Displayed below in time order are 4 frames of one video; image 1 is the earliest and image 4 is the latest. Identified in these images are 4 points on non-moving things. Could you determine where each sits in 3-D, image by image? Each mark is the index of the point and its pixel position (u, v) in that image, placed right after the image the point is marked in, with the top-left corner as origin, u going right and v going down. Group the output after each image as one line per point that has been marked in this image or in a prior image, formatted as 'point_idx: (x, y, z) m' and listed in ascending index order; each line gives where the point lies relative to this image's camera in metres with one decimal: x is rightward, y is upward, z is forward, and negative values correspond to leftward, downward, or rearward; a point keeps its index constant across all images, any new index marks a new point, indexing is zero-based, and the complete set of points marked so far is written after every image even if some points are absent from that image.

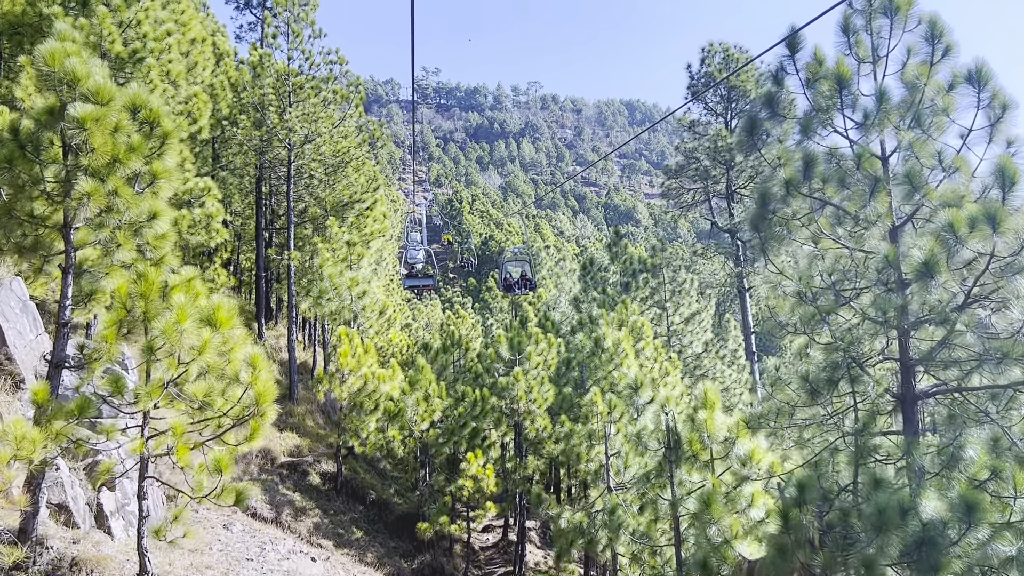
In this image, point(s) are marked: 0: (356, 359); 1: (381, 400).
0: (-2.0, -0.9, +10.5) m
1: (-1.7, -1.5, +10.7) m
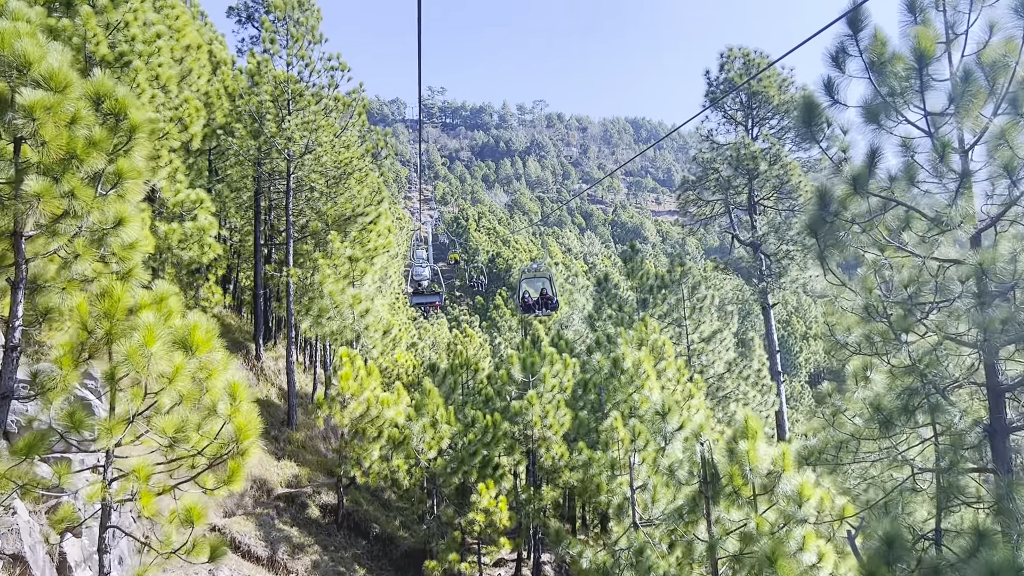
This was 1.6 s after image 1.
0: (-1.8, -1.1, +9.7) m
1: (-1.6, -1.7, +9.9) m
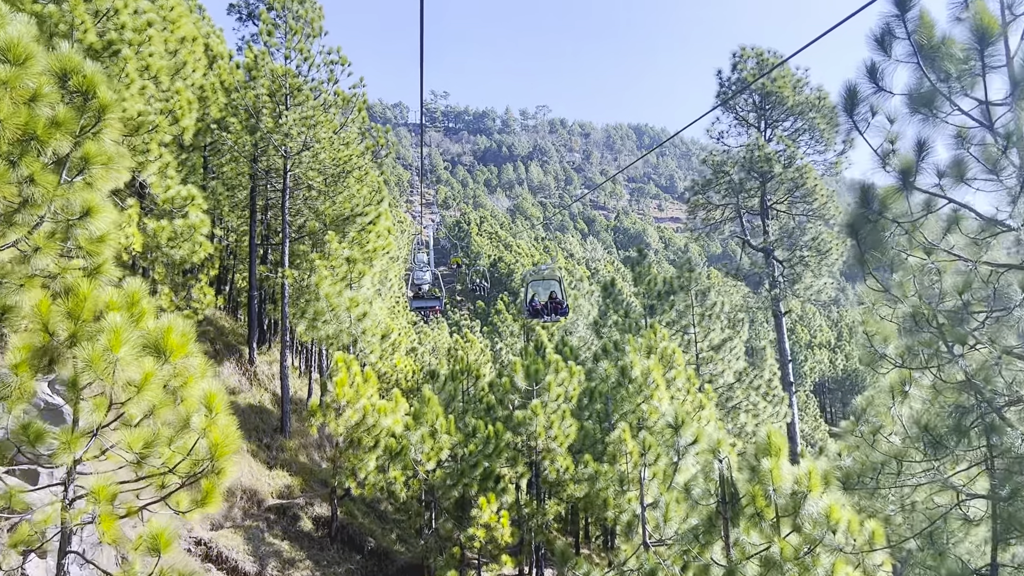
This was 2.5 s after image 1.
0: (-1.8, -1.2, +9.3) m
1: (-1.5, -1.7, +9.5) m
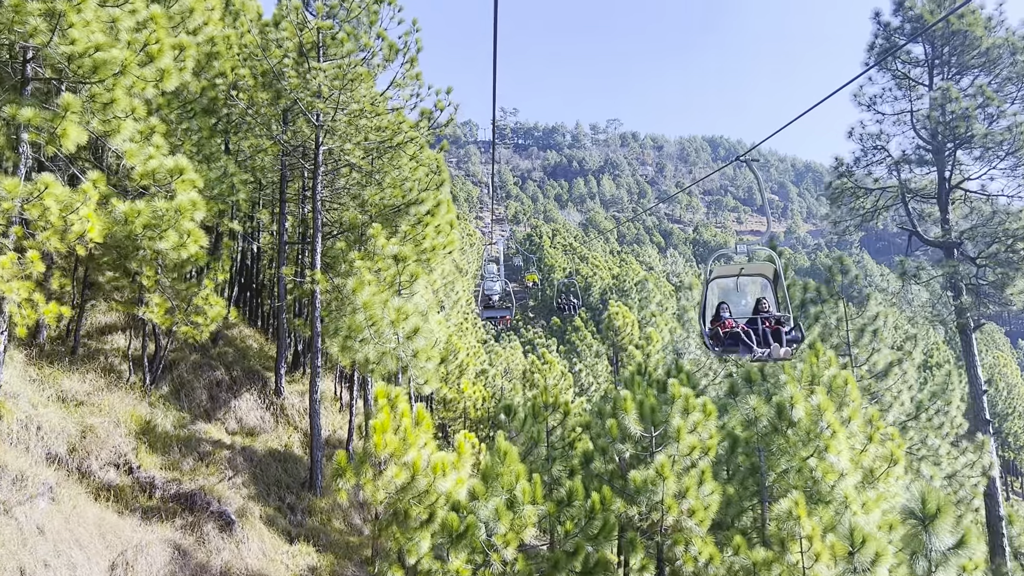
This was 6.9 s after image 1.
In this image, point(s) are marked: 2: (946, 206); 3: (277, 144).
0: (-0.9, -1.2, +6.4) m
1: (-0.6, -1.7, +6.6) m
2: (+5.6, +1.1, +10.5) m
3: (-2.8, +1.7, +9.6) m
